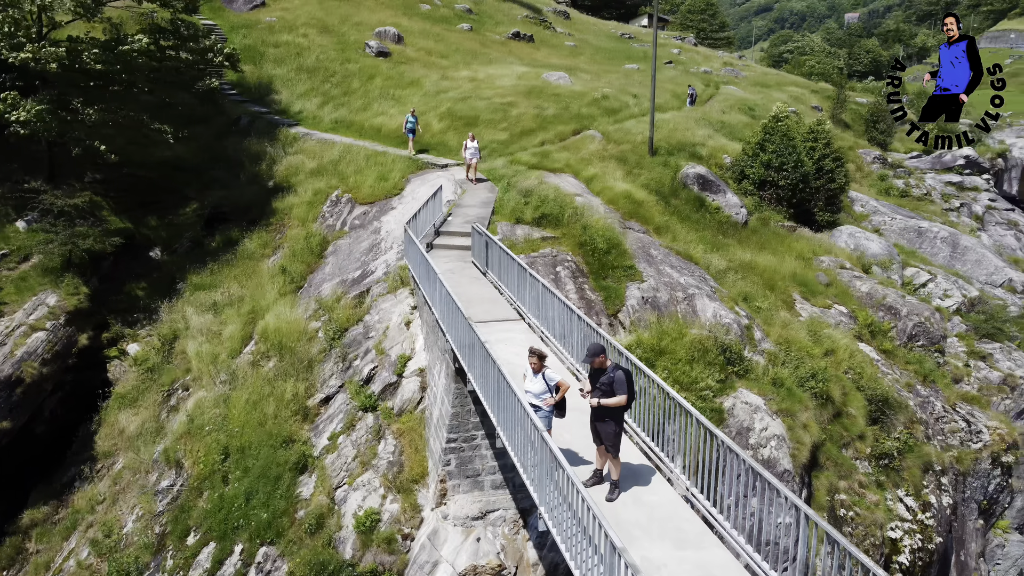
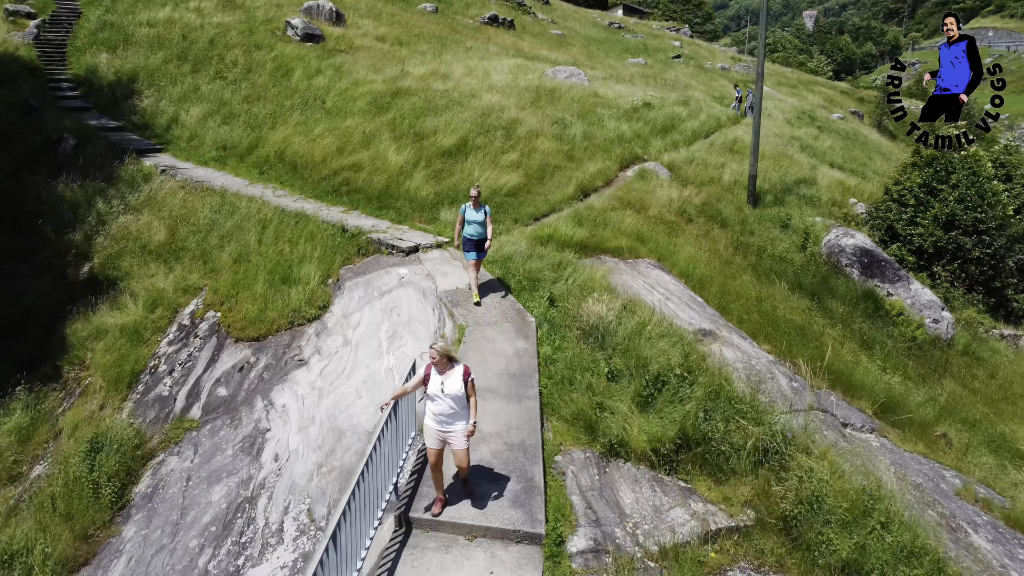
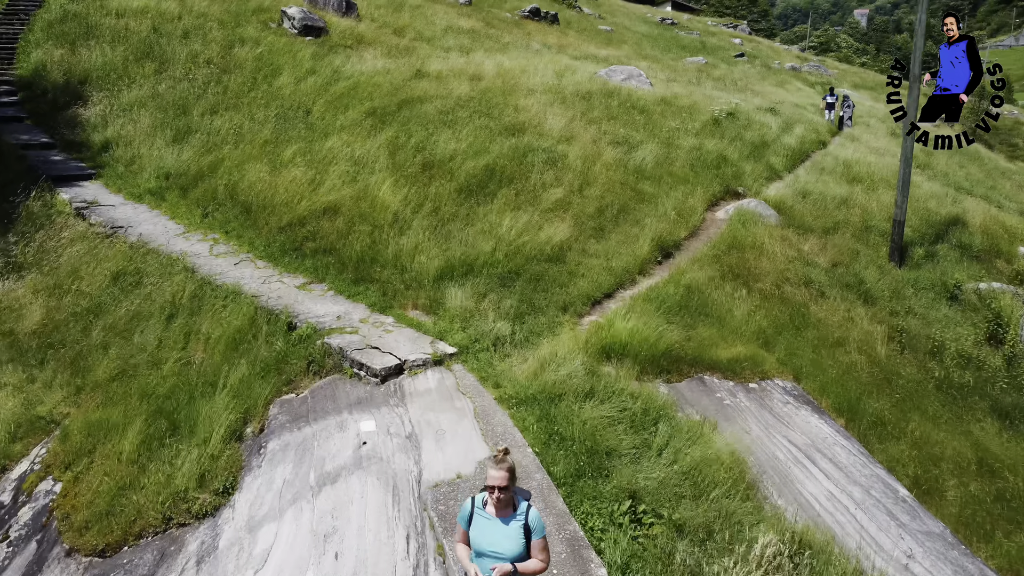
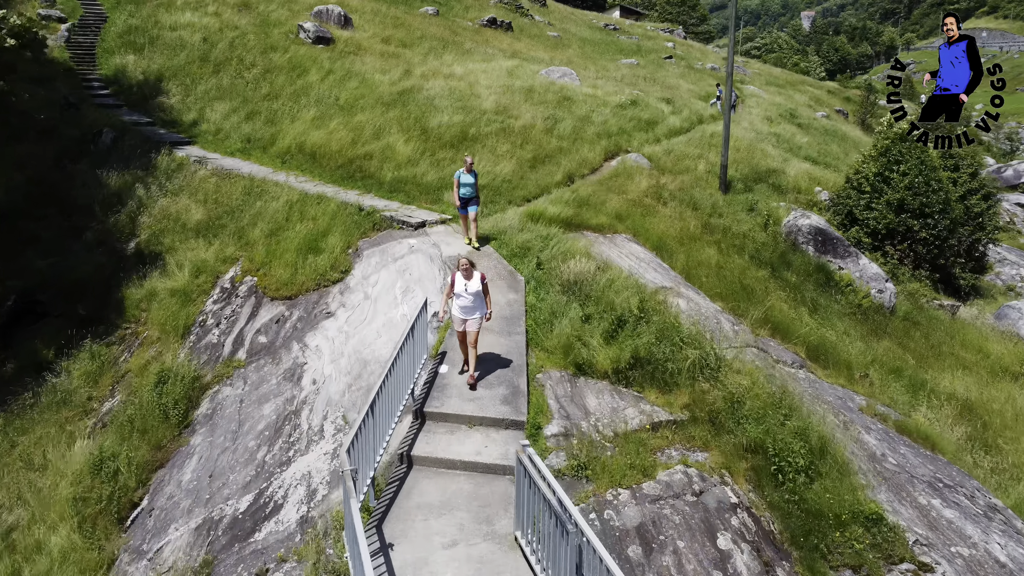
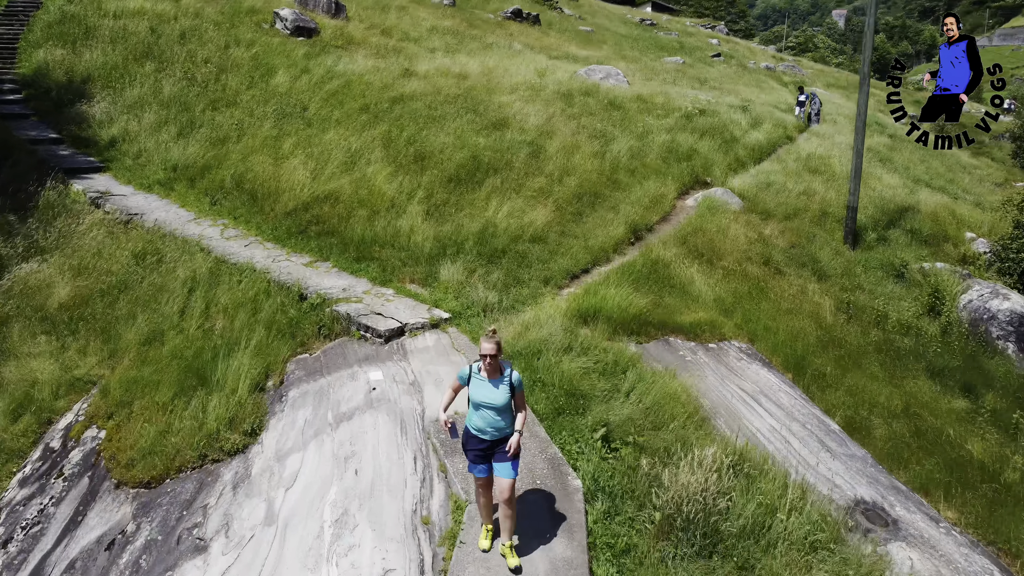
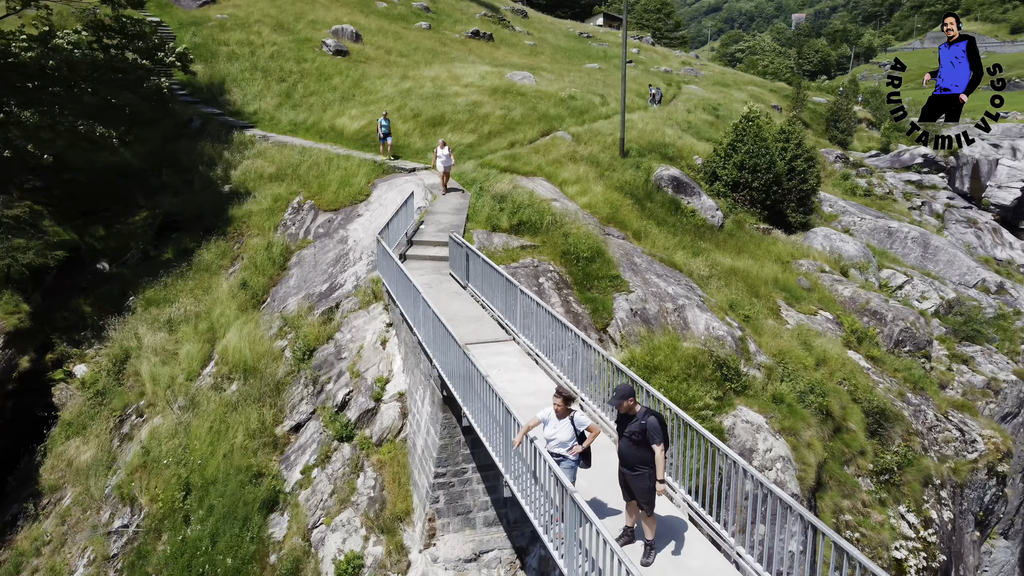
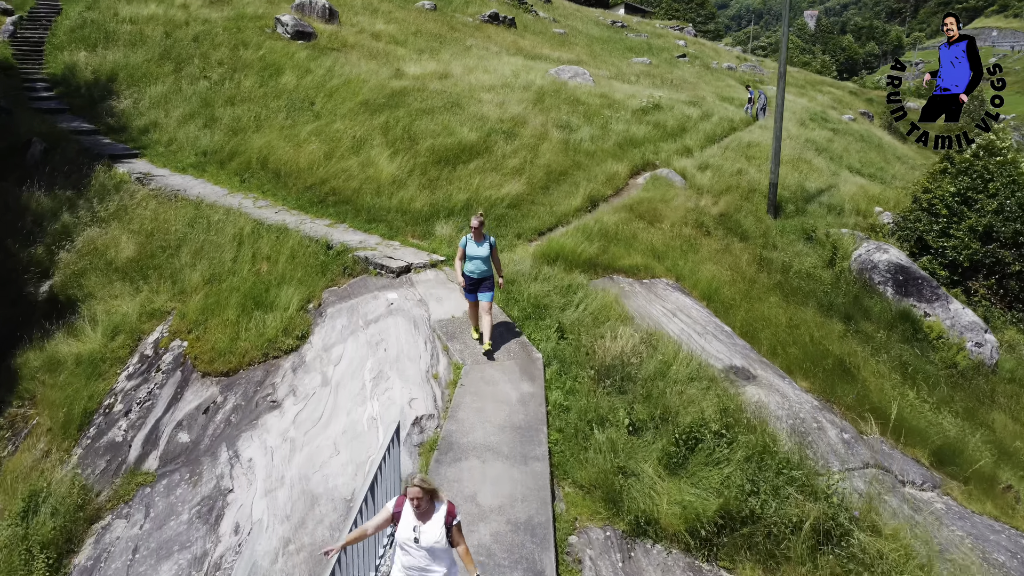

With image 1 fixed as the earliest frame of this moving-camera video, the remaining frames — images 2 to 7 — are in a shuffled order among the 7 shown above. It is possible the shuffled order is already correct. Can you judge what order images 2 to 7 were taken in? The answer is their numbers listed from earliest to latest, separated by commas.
6, 4, 2, 7, 5, 3
